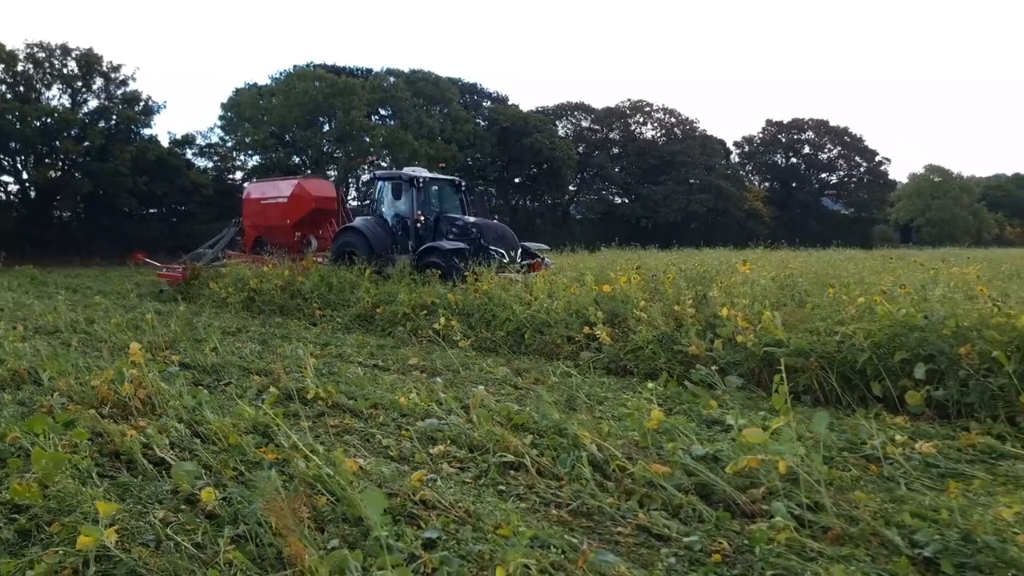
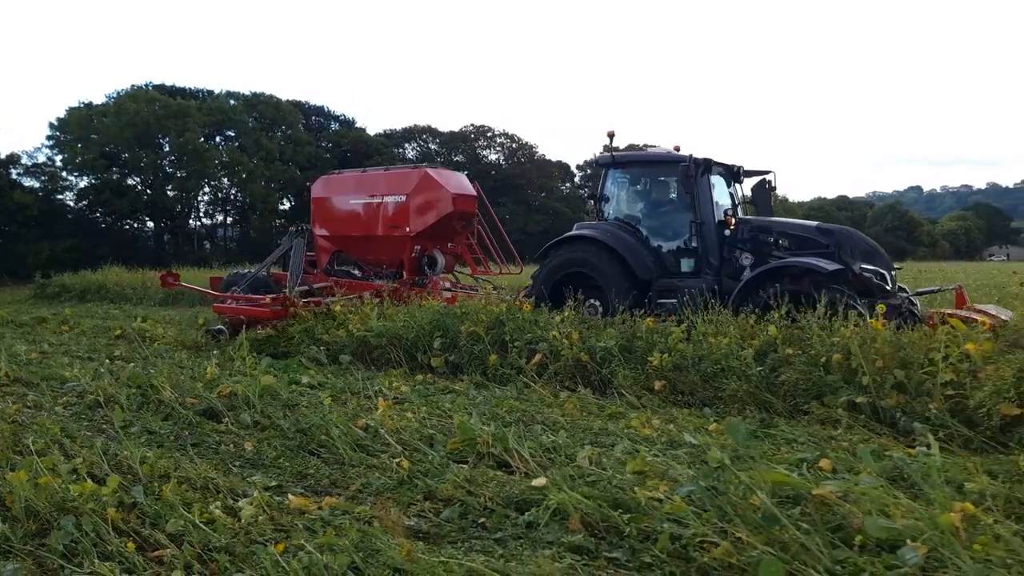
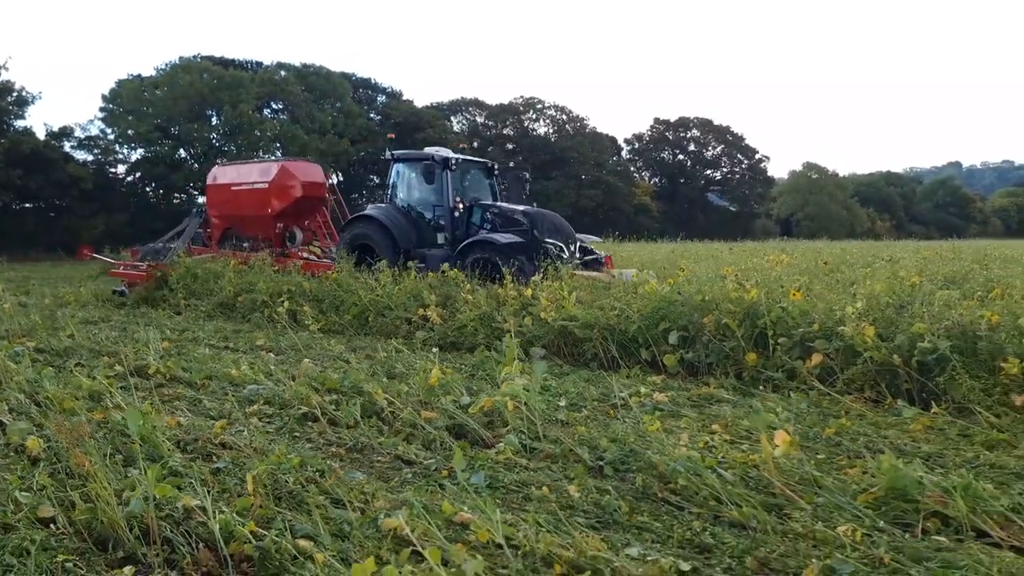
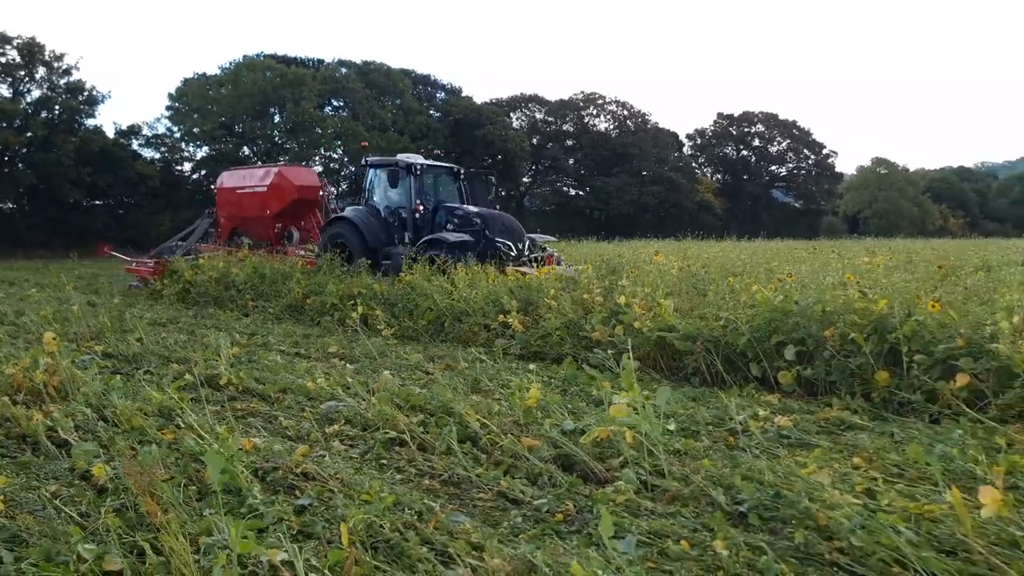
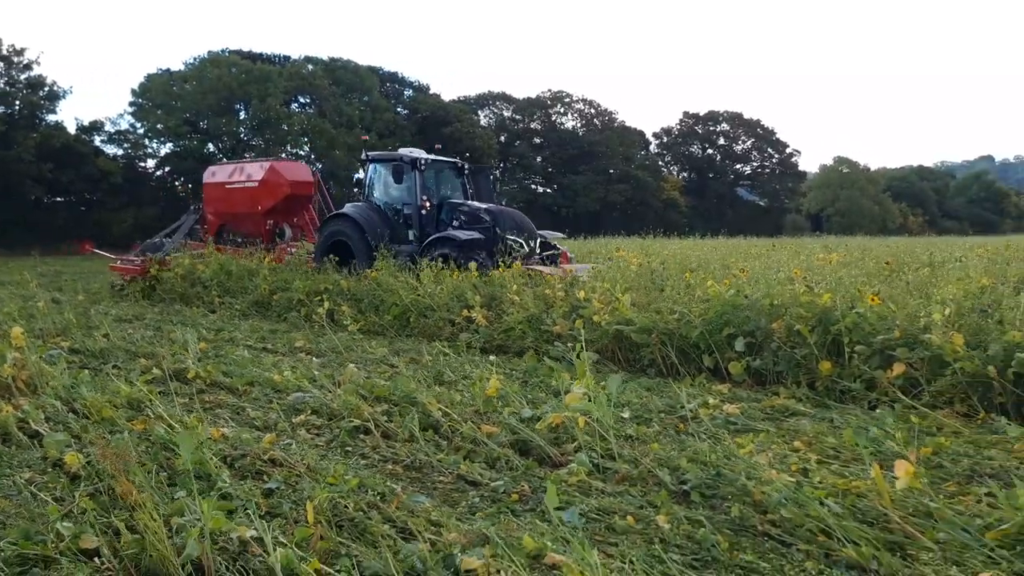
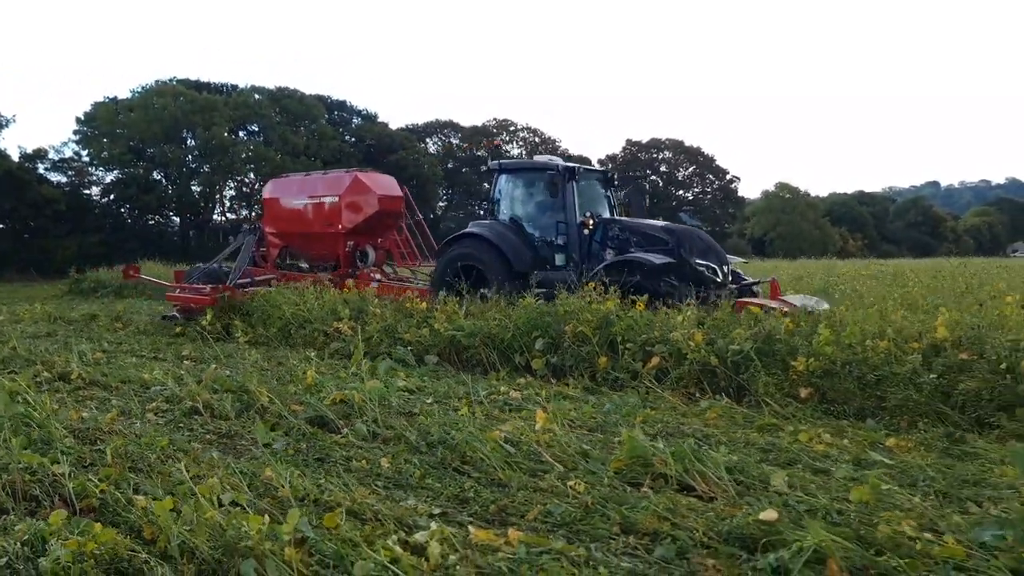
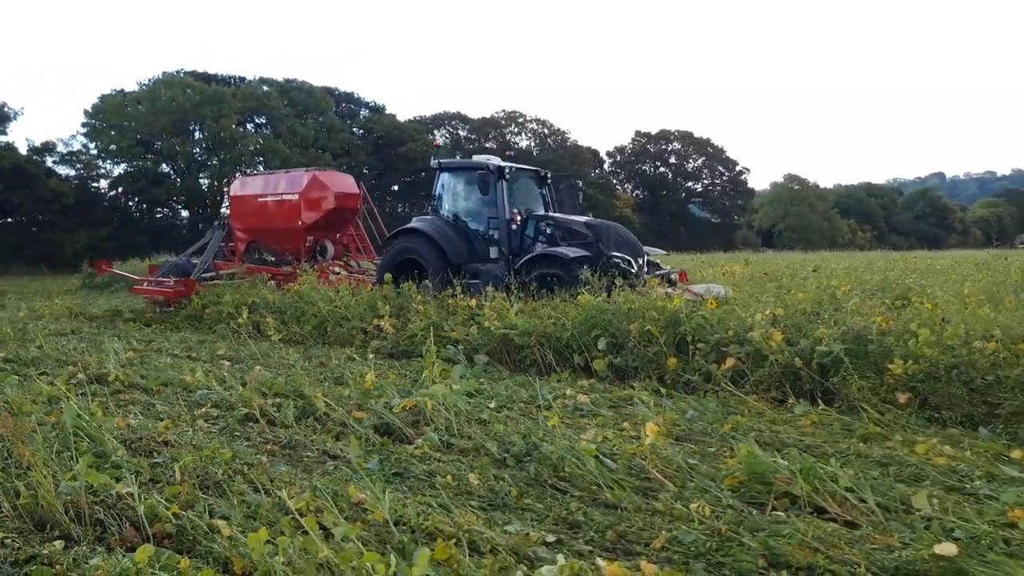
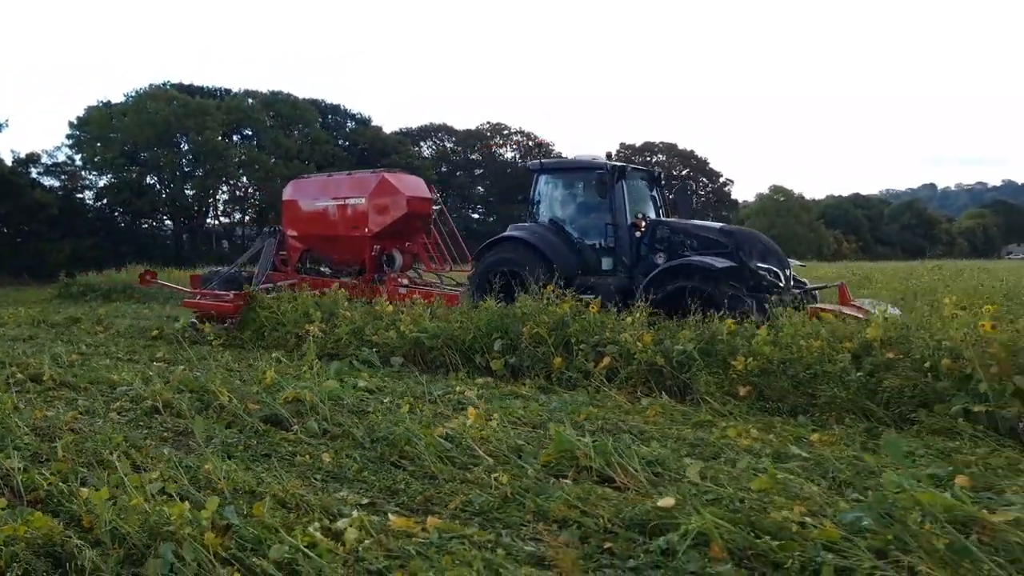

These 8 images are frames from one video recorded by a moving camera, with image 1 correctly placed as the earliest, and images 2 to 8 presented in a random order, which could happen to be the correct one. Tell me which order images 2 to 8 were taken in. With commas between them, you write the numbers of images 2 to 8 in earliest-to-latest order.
4, 5, 3, 7, 6, 8, 2
